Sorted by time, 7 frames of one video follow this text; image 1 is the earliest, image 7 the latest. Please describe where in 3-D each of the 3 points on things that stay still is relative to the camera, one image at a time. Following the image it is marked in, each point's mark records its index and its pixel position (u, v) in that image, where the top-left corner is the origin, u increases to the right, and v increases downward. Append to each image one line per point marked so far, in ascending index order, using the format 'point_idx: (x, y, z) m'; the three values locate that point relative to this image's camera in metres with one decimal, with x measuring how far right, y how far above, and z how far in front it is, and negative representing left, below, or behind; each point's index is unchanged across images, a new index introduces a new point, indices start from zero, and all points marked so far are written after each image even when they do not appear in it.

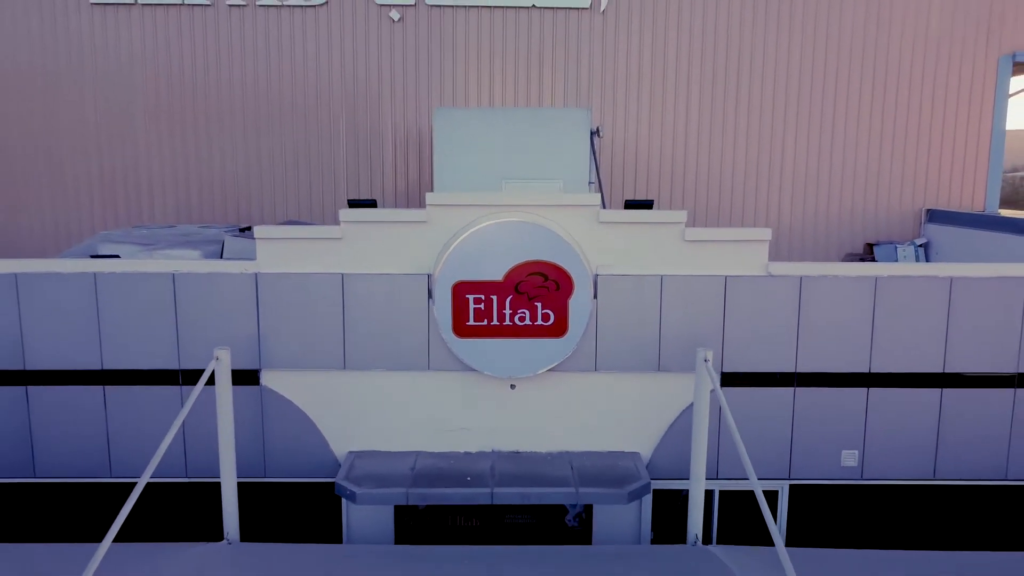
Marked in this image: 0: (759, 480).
0: (+1.8, -1.4, +5.6) m
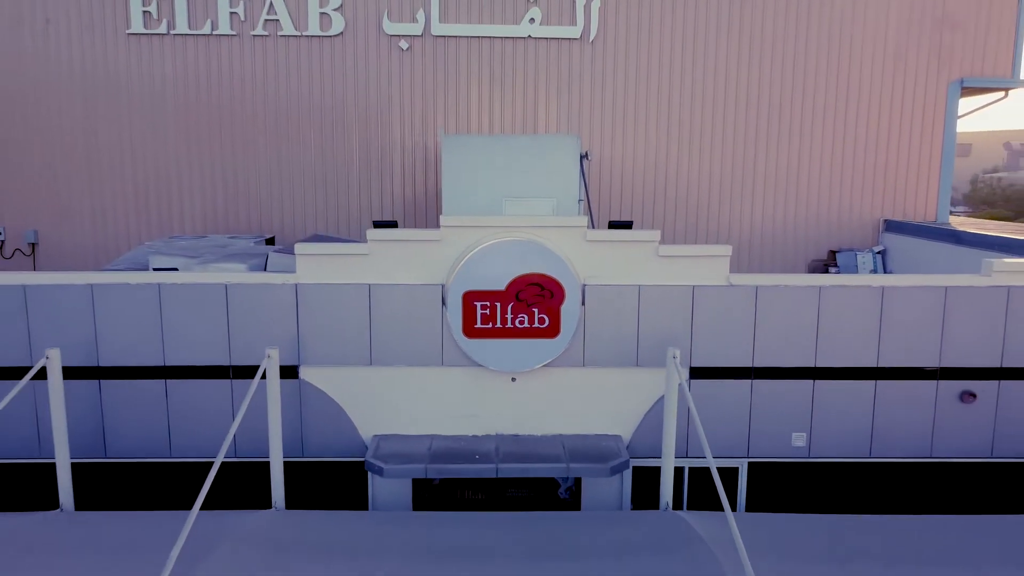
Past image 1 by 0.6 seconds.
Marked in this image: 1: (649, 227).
0: (+1.8, -1.4, +6.6) m
1: (+1.9, +0.9, +10.4) m
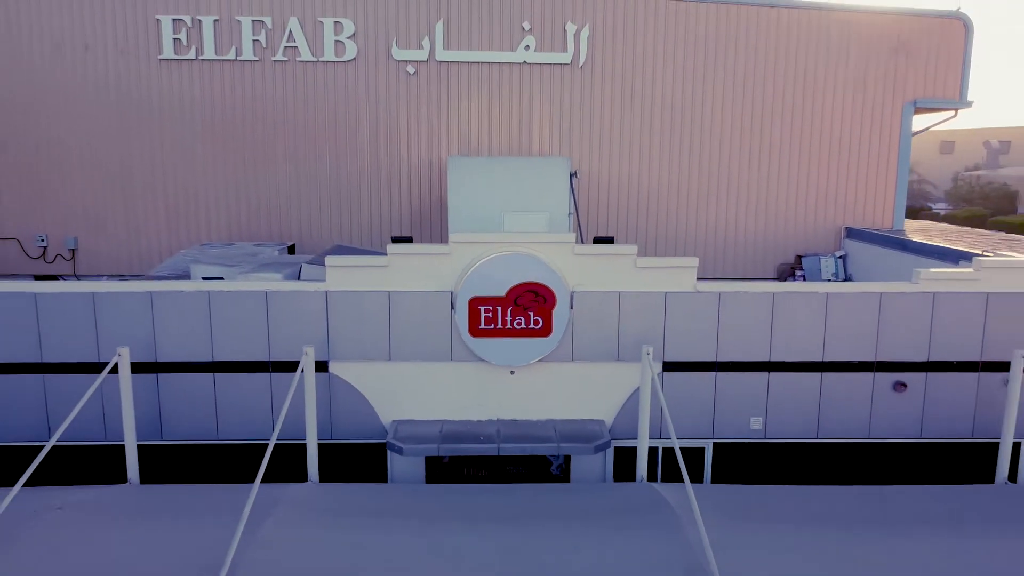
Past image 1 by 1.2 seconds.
0: (+1.8, -1.5, +7.7) m
1: (+1.8, +0.9, +11.5) m
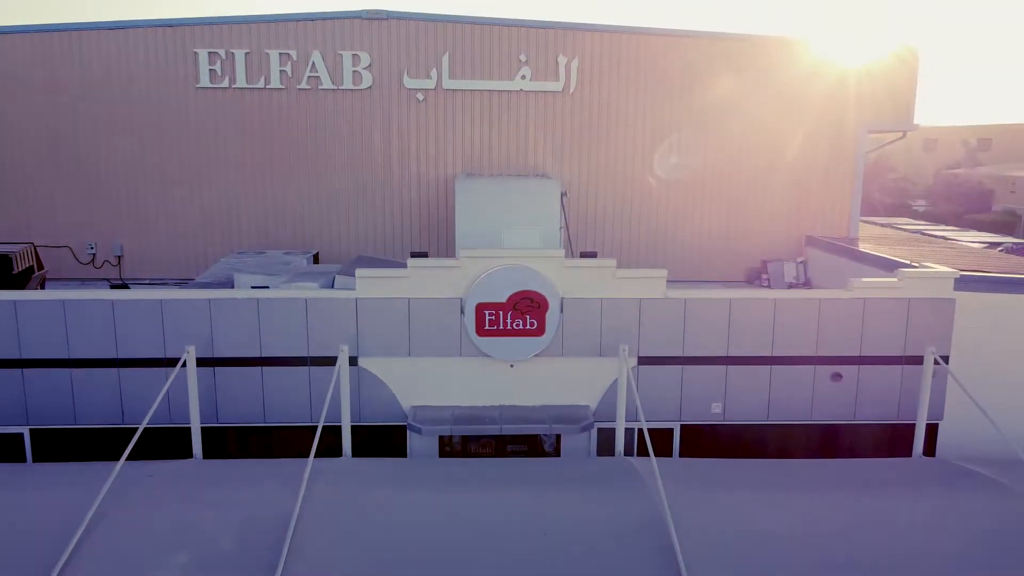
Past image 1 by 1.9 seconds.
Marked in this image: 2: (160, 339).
0: (+1.8, -1.6, +9.2) m
1: (+1.8, +0.9, +12.9) m
2: (-4.0, -0.6, +8.8) m
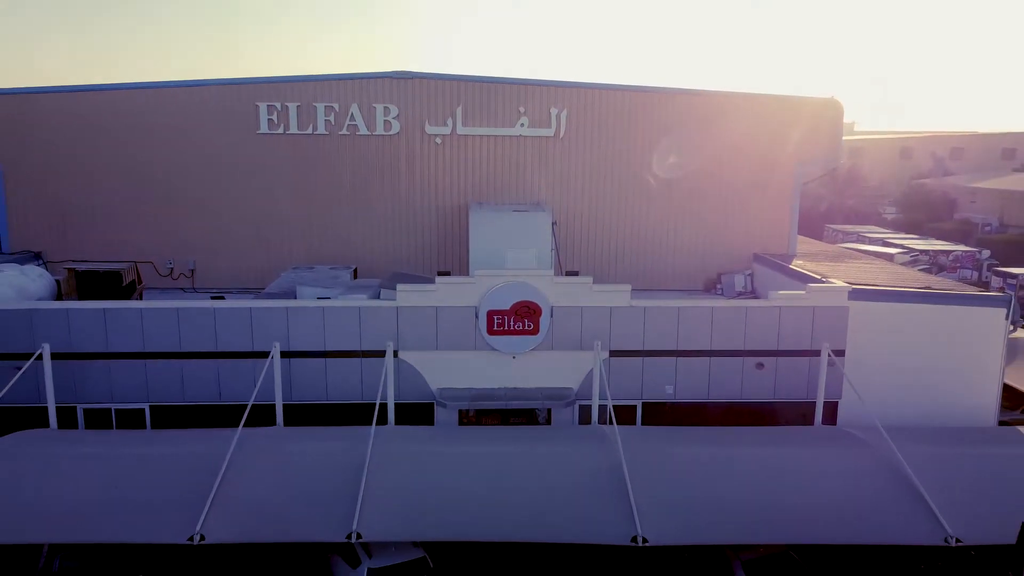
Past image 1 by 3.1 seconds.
0: (+1.8, -1.7, +12.1) m
1: (+1.8, +0.7, +15.8) m
2: (-4.0, -0.7, +11.7) m
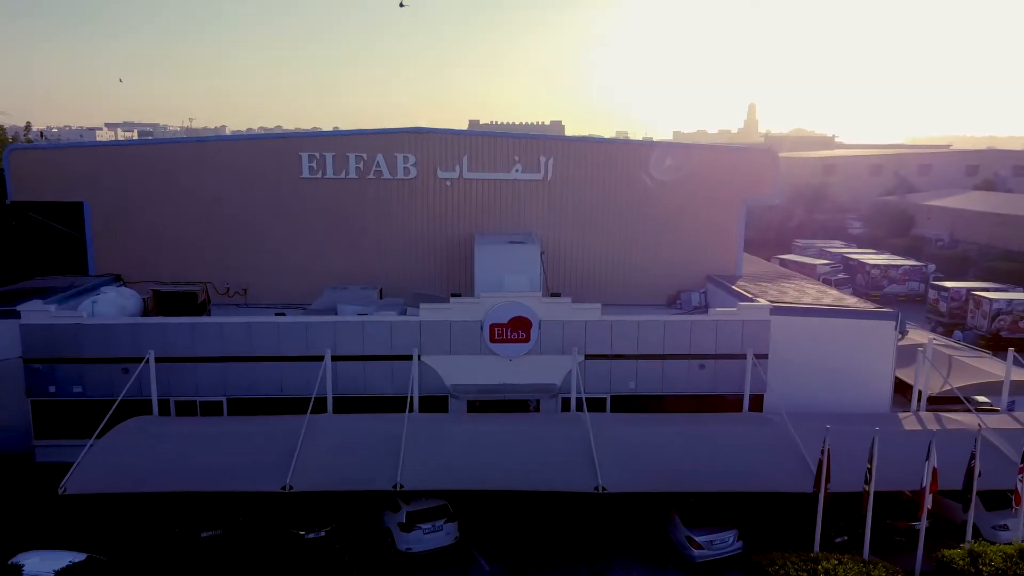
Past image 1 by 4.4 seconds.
0: (+1.7, -2.1, +15.5) m
1: (+1.7, +0.3, +19.3) m
2: (-4.0, -1.1, +15.1) m
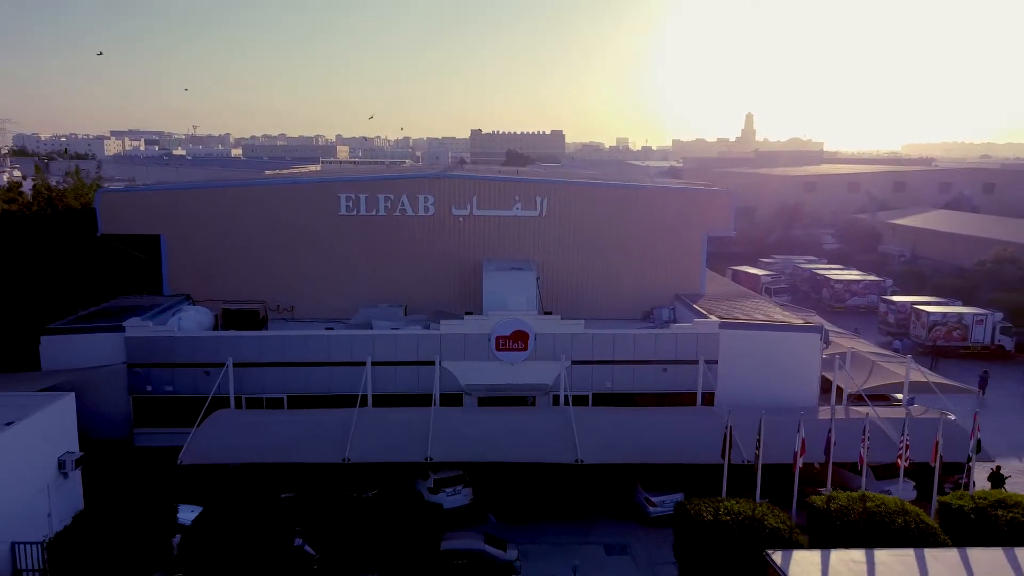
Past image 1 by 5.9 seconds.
0: (+1.8, -2.6, +19.5) m
1: (+1.8, -0.2, +23.3) m
2: (-4.0, -1.6, +19.0) m
